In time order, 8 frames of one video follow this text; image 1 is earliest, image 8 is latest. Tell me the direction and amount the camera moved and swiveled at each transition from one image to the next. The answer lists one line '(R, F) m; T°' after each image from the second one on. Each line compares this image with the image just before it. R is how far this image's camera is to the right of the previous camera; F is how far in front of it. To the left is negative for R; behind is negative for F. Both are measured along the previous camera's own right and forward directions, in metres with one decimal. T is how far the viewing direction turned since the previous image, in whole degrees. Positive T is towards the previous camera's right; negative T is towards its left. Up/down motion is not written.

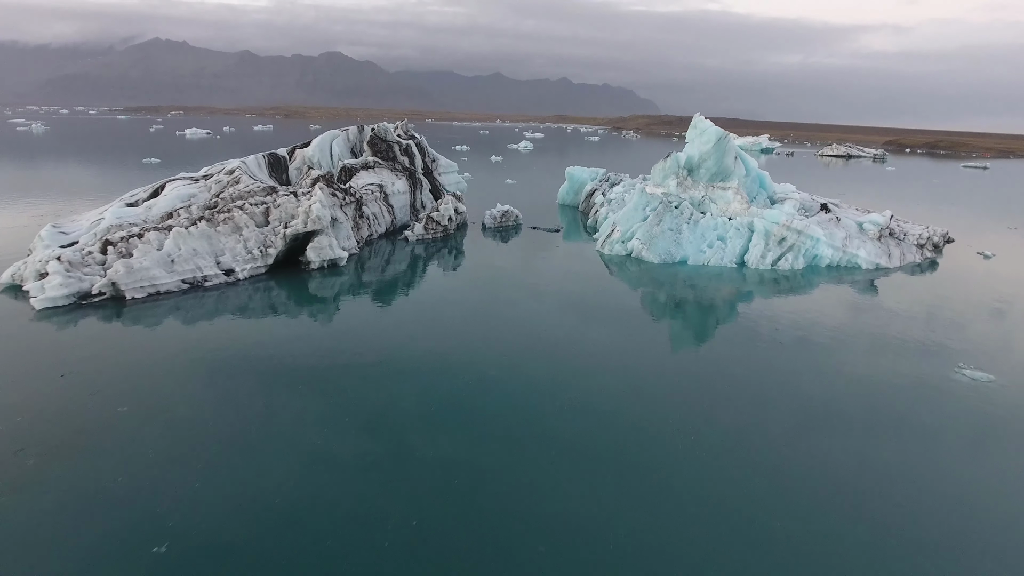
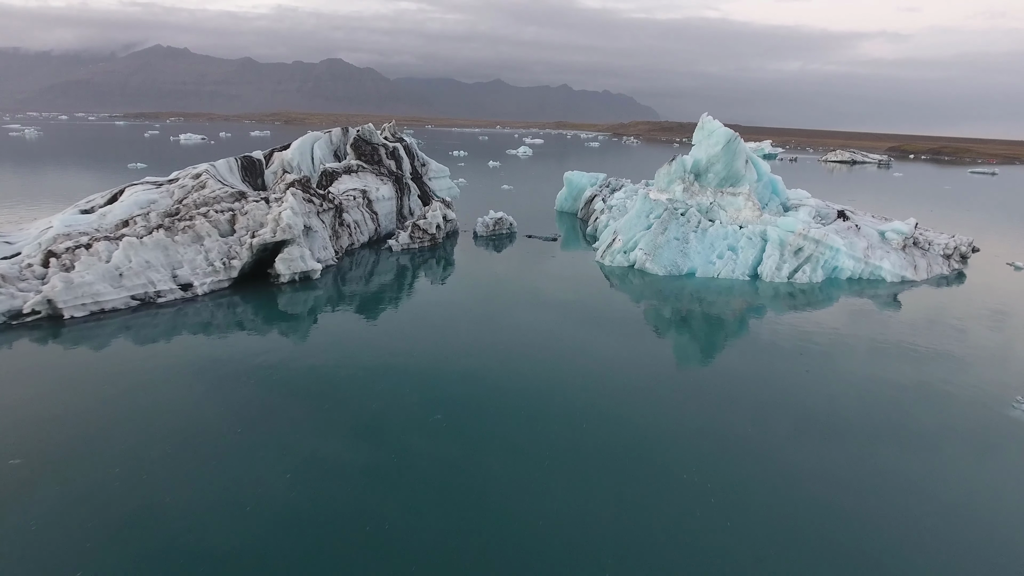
(+0.4, +2.4) m; 0°
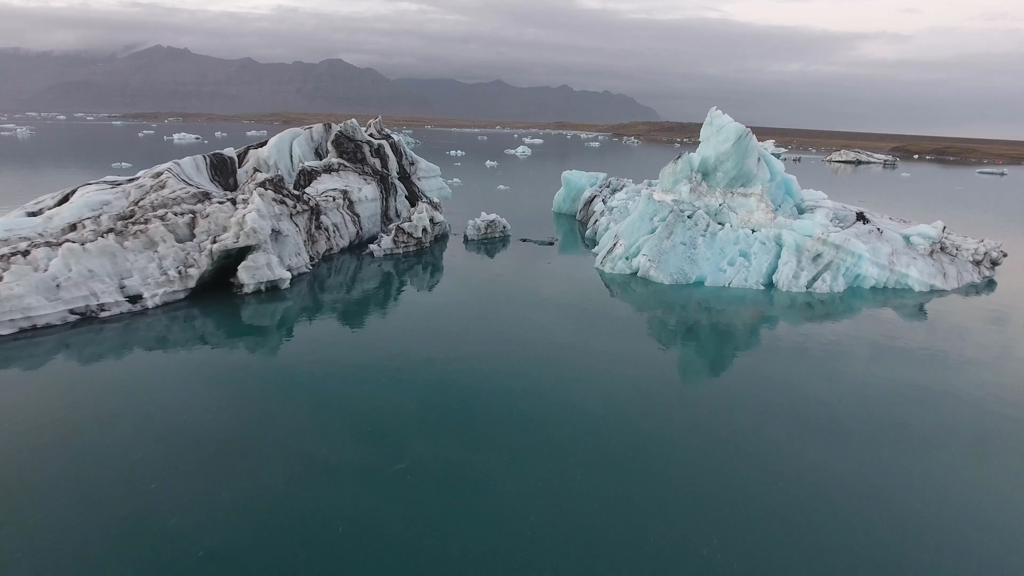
(+0.4, +2.3) m; 0°
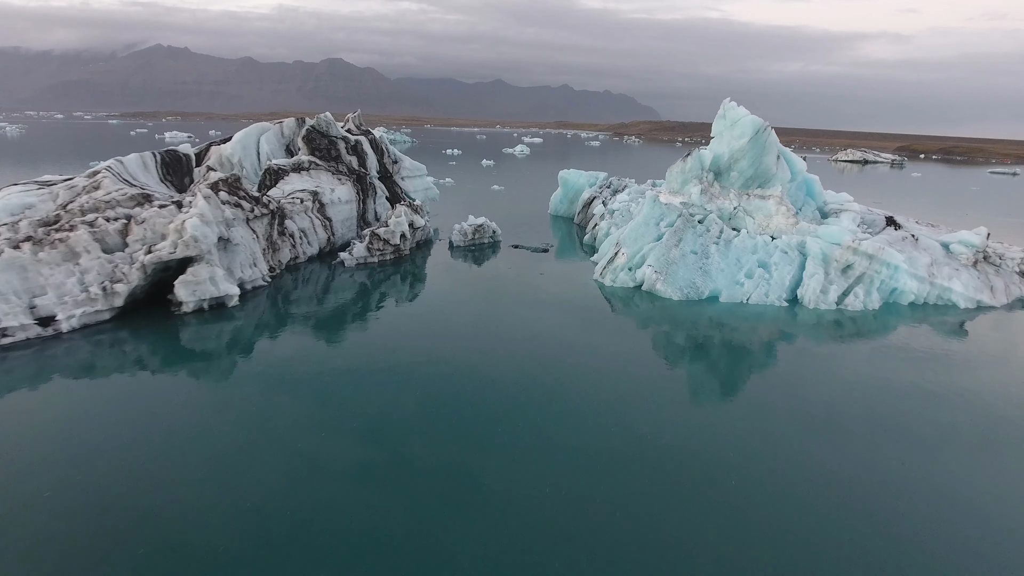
(+0.5, +2.9) m; 0°
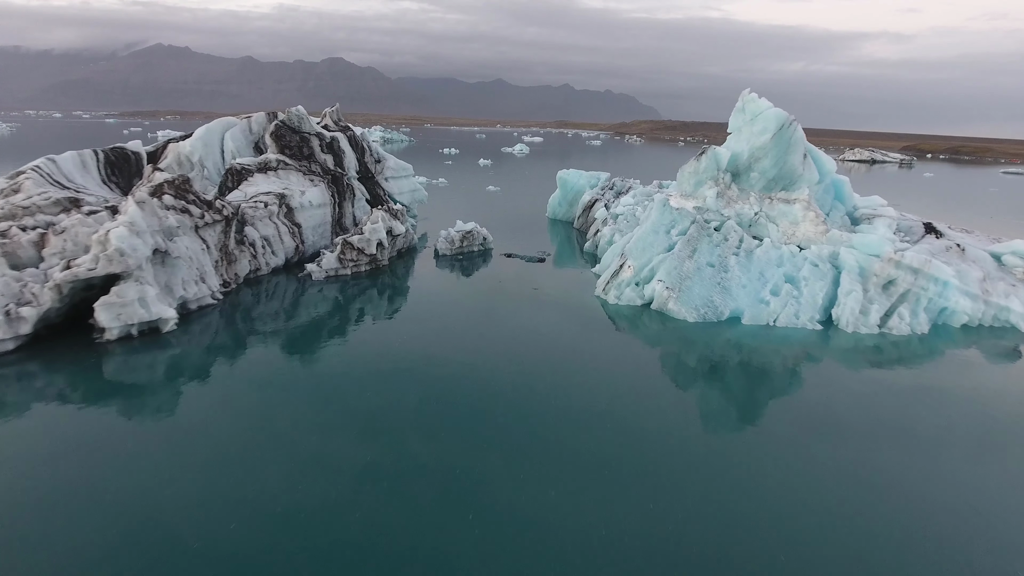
(+0.4, +2.8) m; 0°
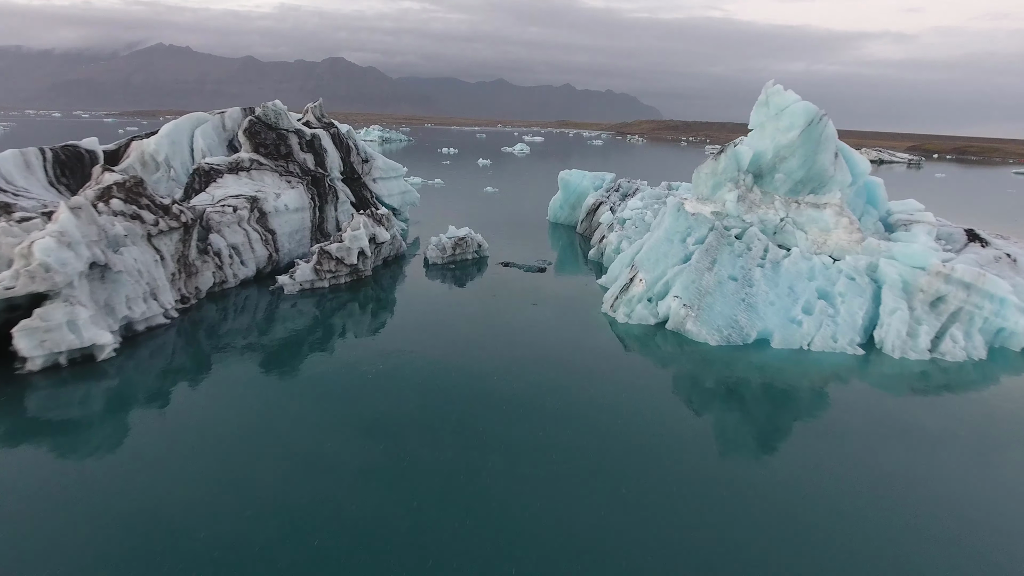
(+0.2, +2.2) m; 0°
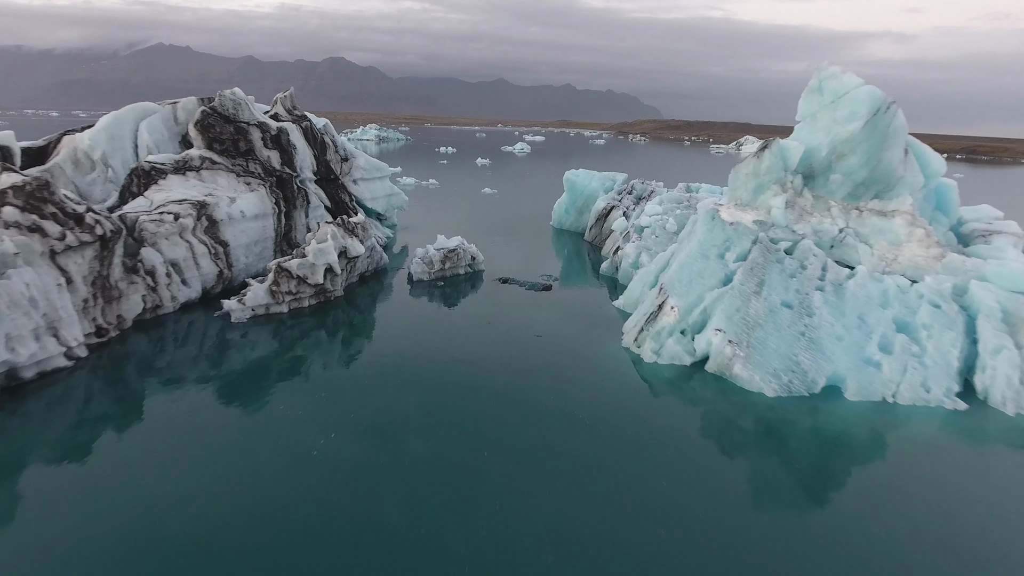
(0.0, +3.4) m; 0°
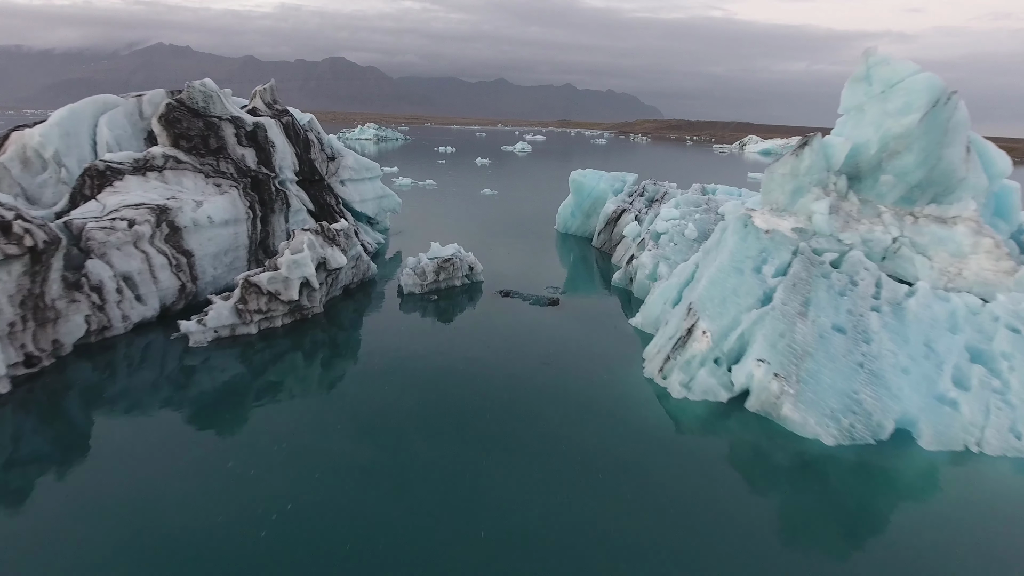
(-0.1, +2.0) m; 0°
